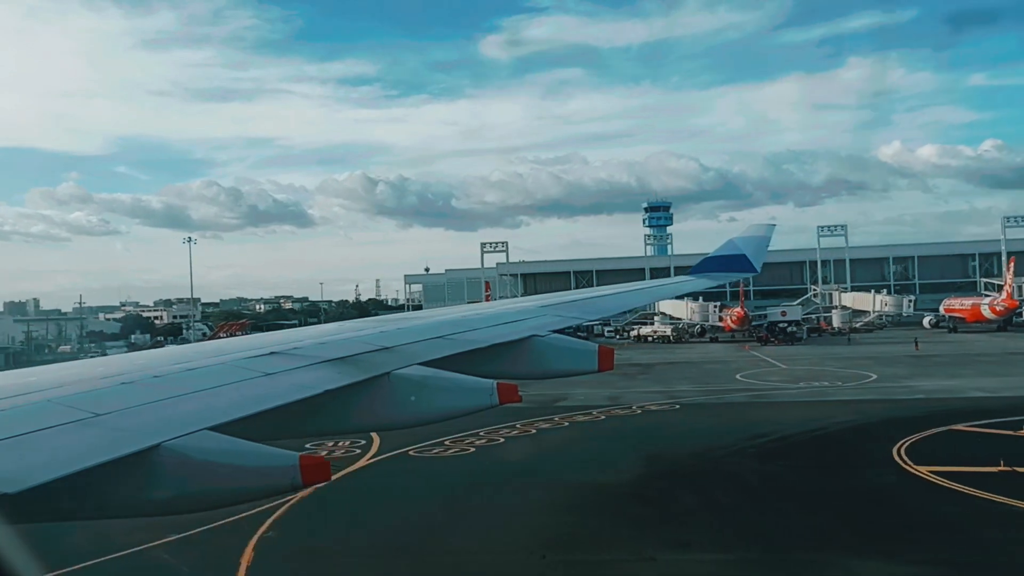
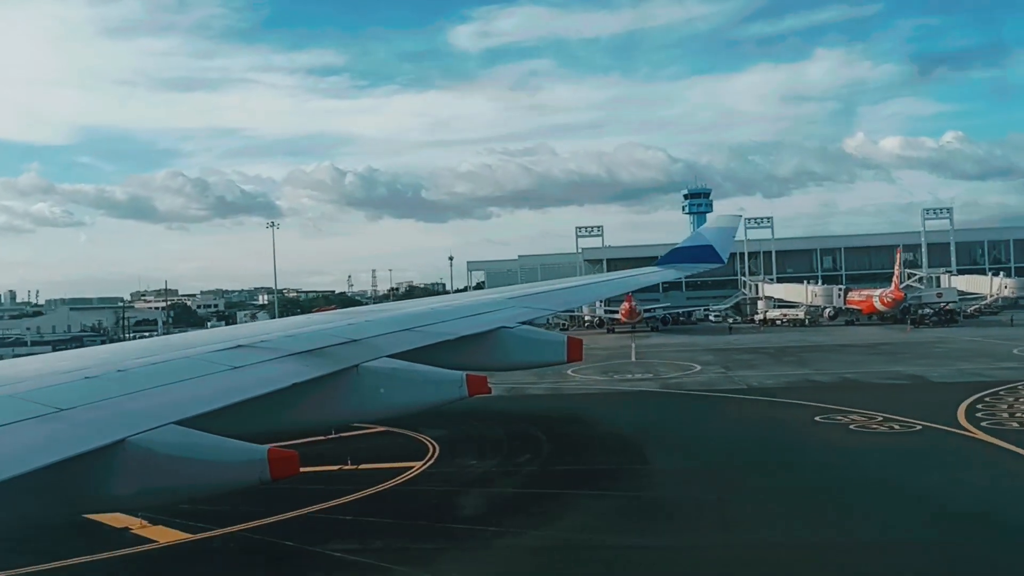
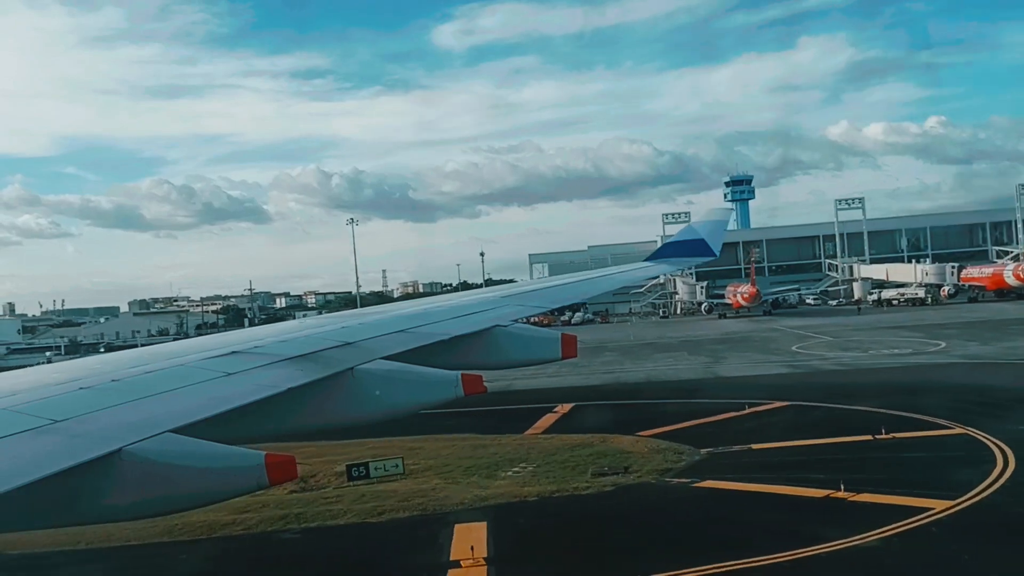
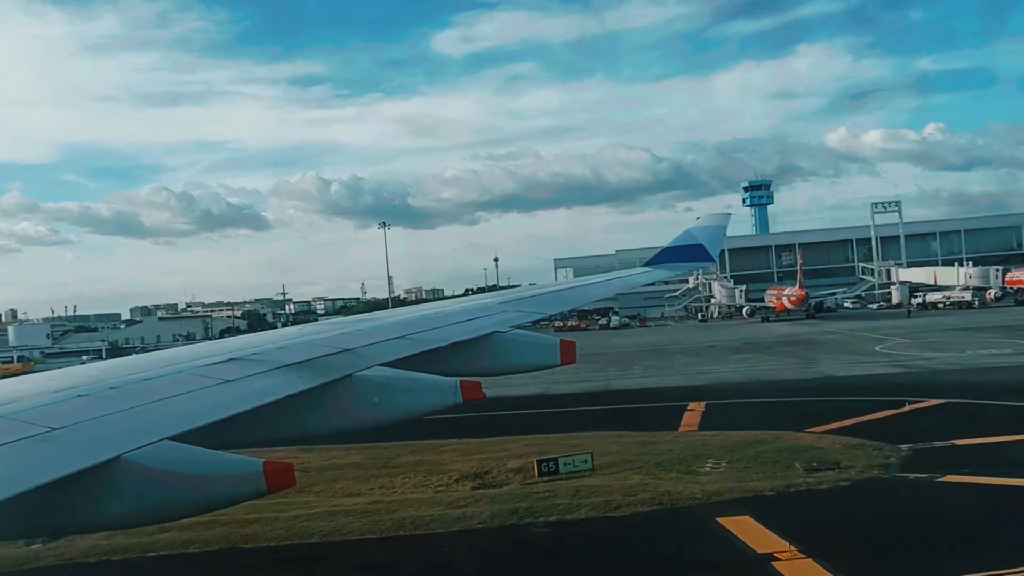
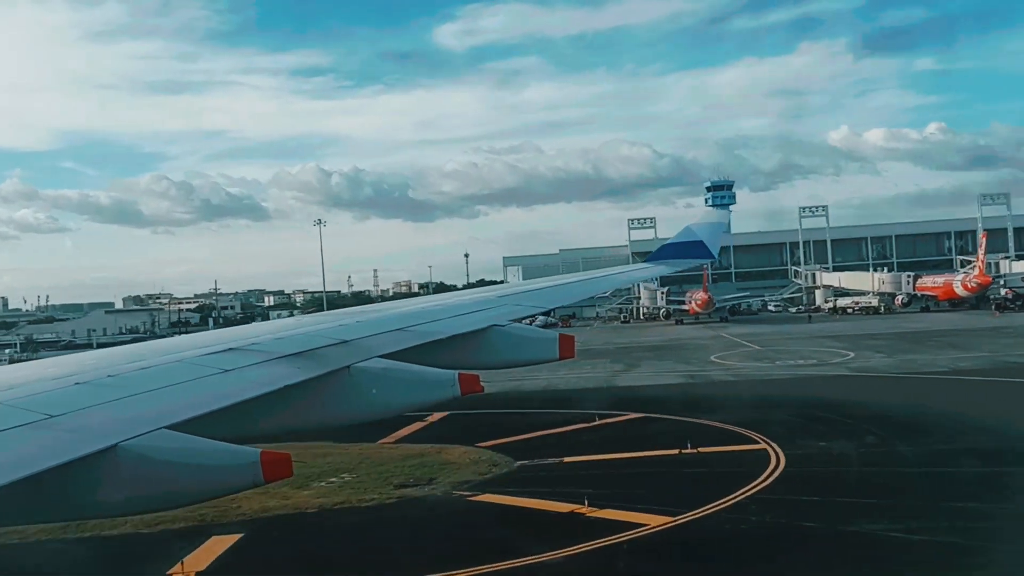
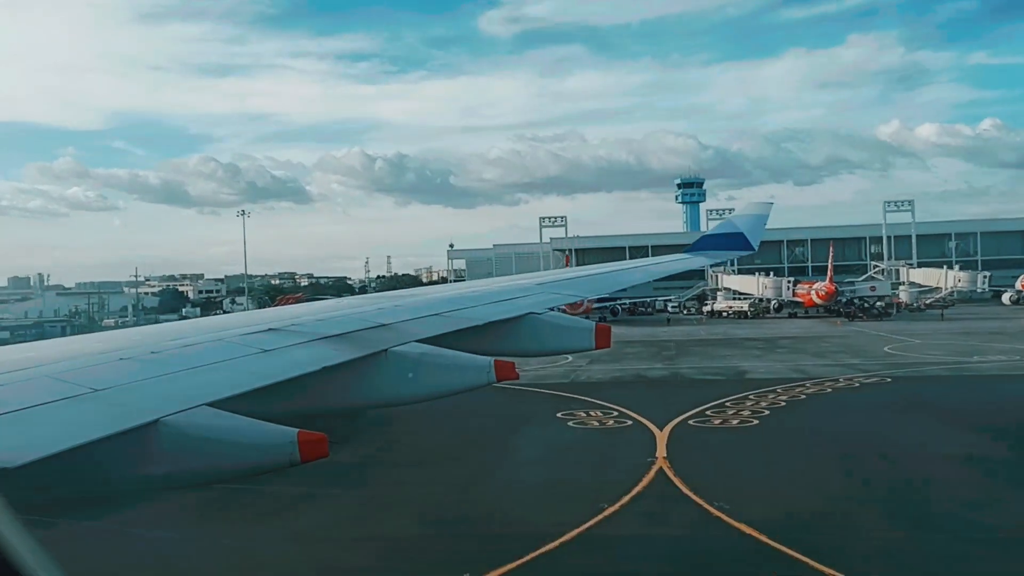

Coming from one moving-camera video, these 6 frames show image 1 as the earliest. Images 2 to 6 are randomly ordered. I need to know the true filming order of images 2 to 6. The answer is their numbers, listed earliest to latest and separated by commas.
6, 2, 5, 3, 4
